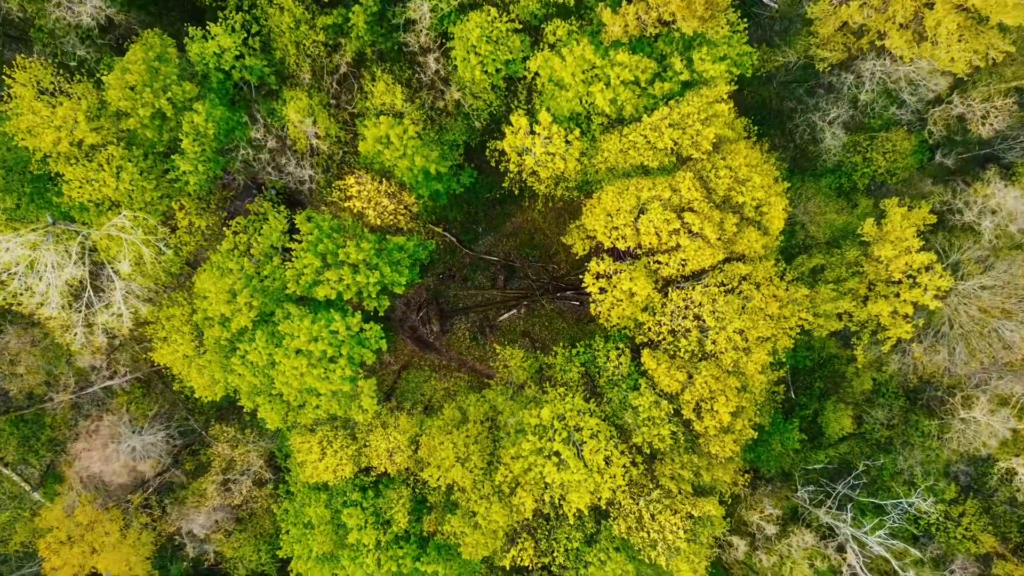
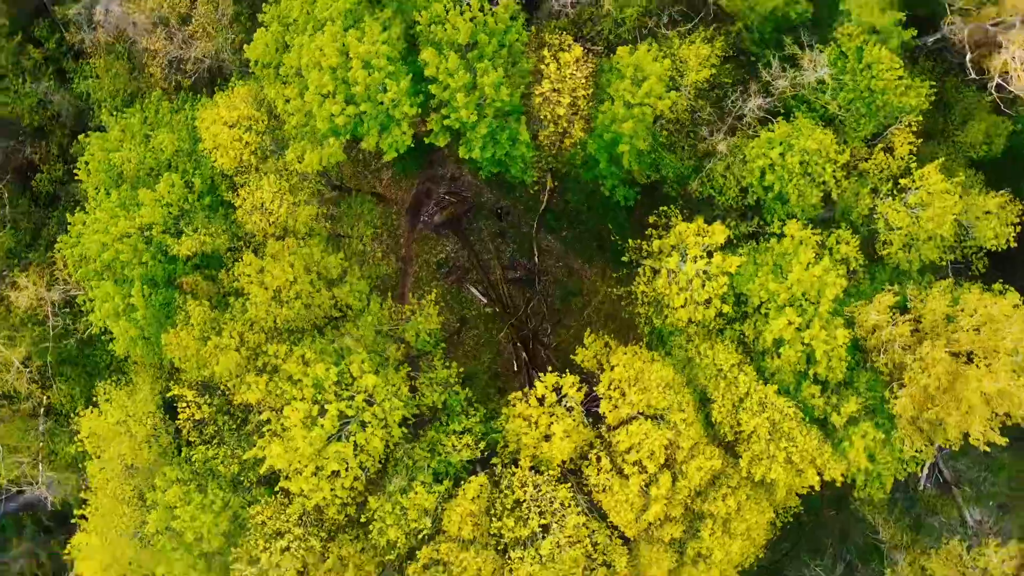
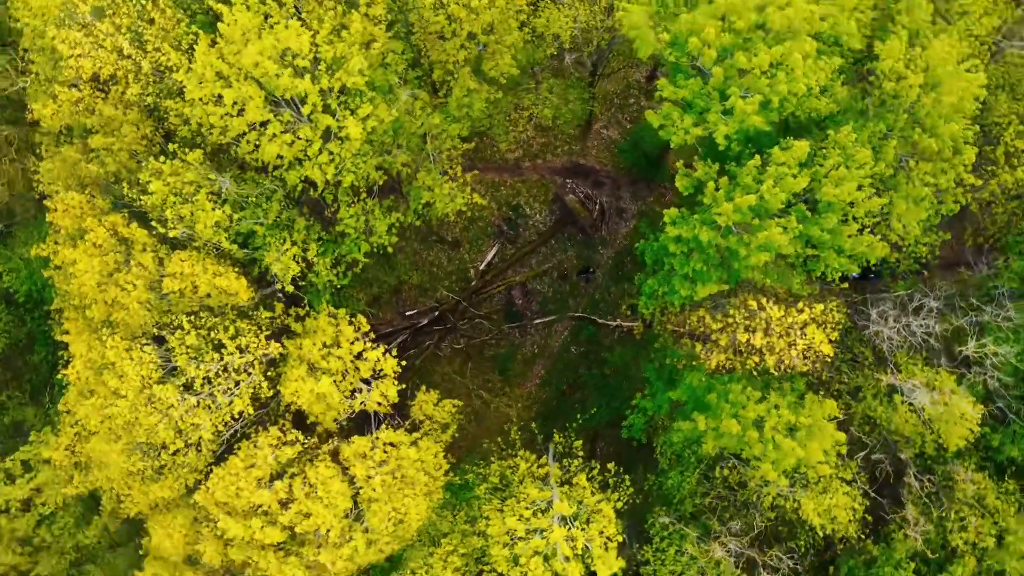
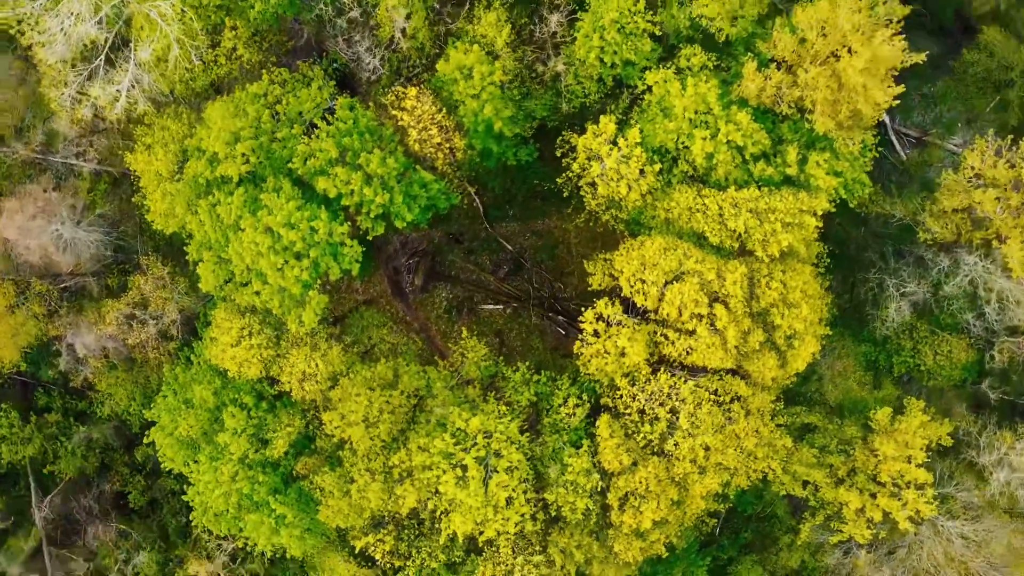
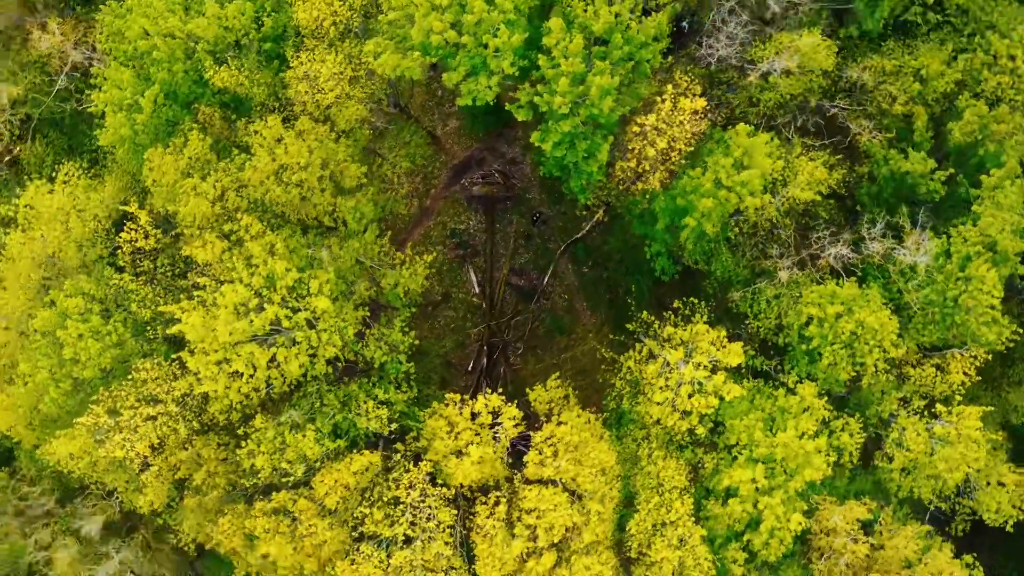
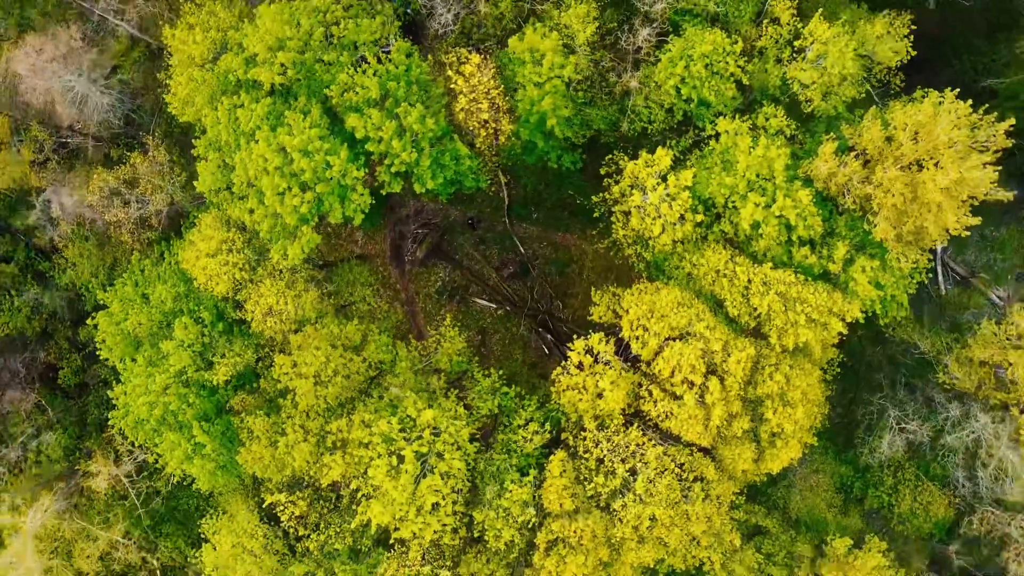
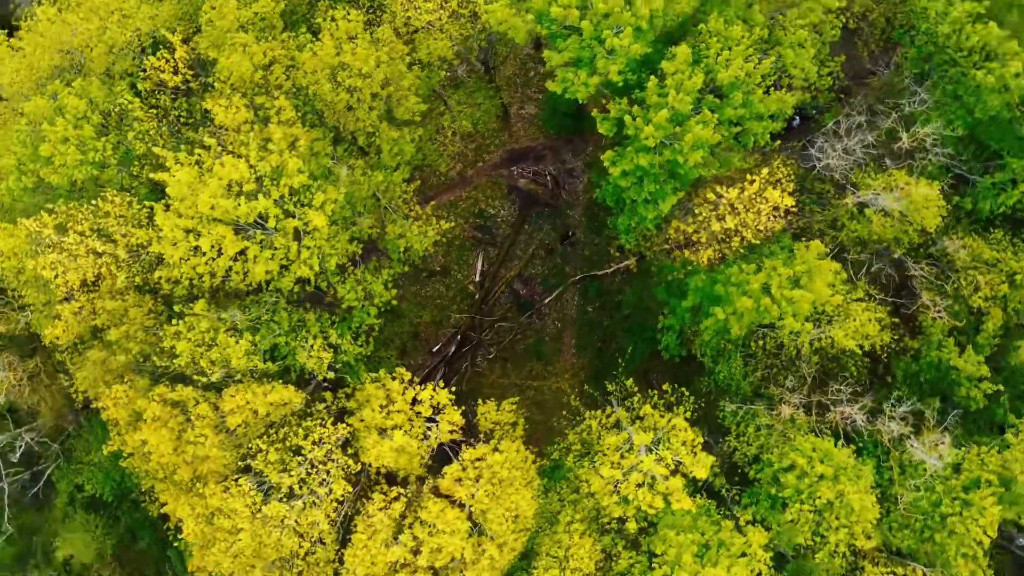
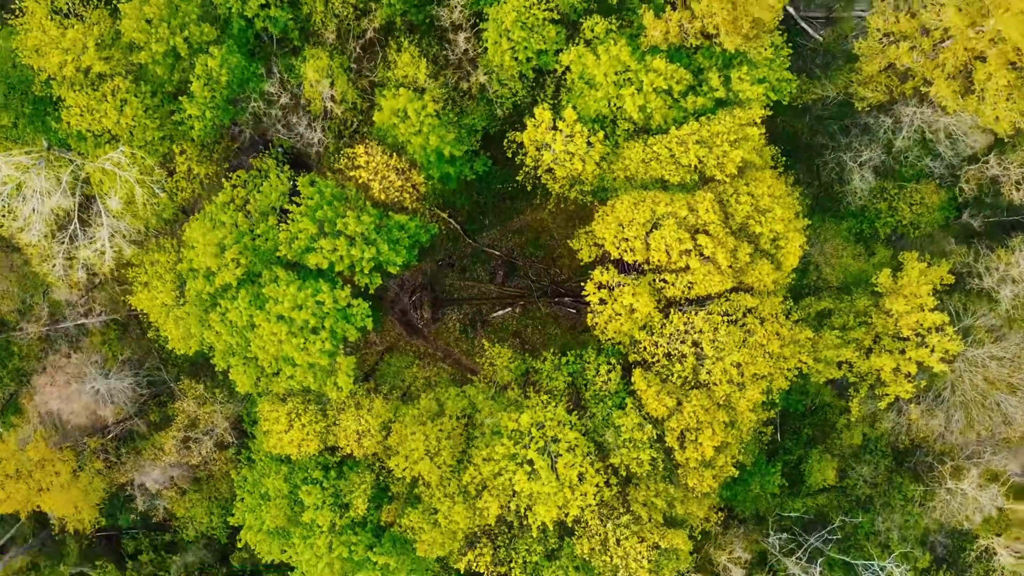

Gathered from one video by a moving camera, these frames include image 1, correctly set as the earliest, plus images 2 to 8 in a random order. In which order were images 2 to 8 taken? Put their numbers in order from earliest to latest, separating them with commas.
8, 4, 6, 2, 5, 7, 3
